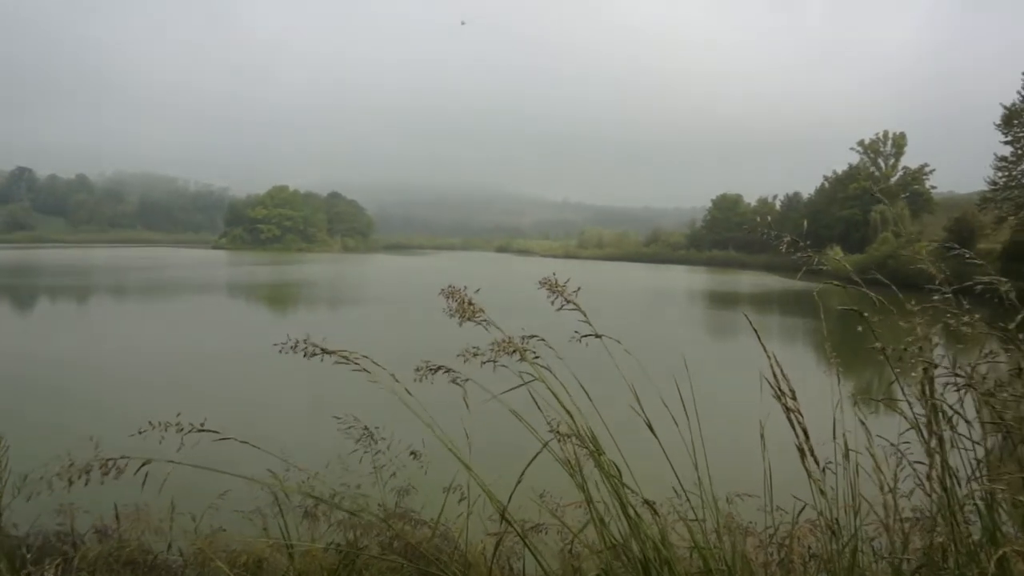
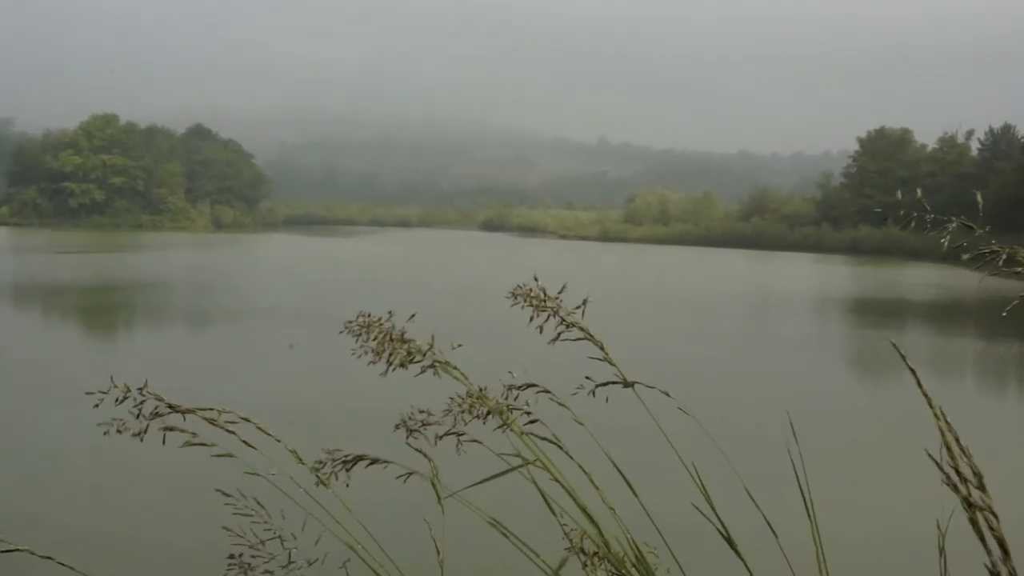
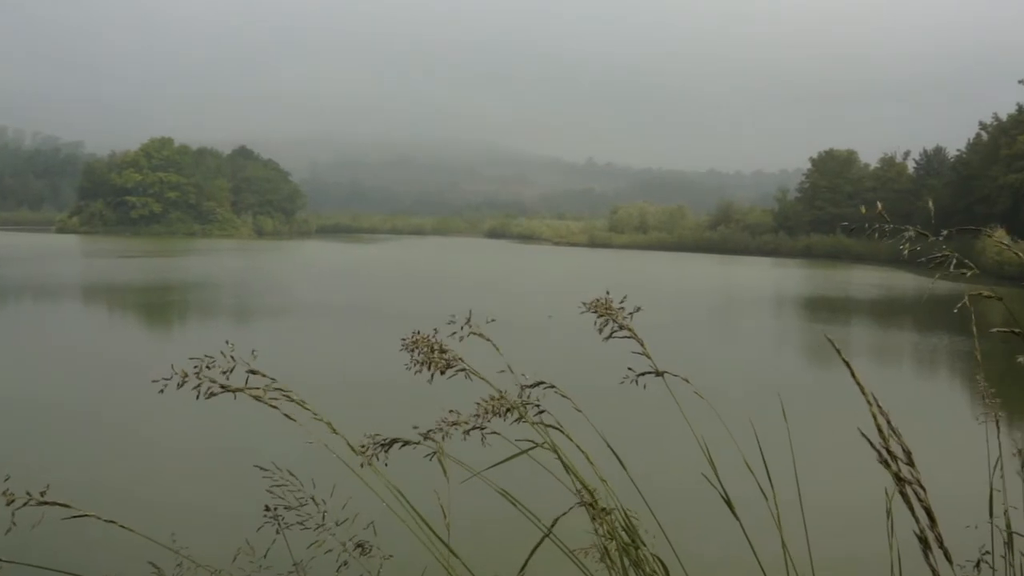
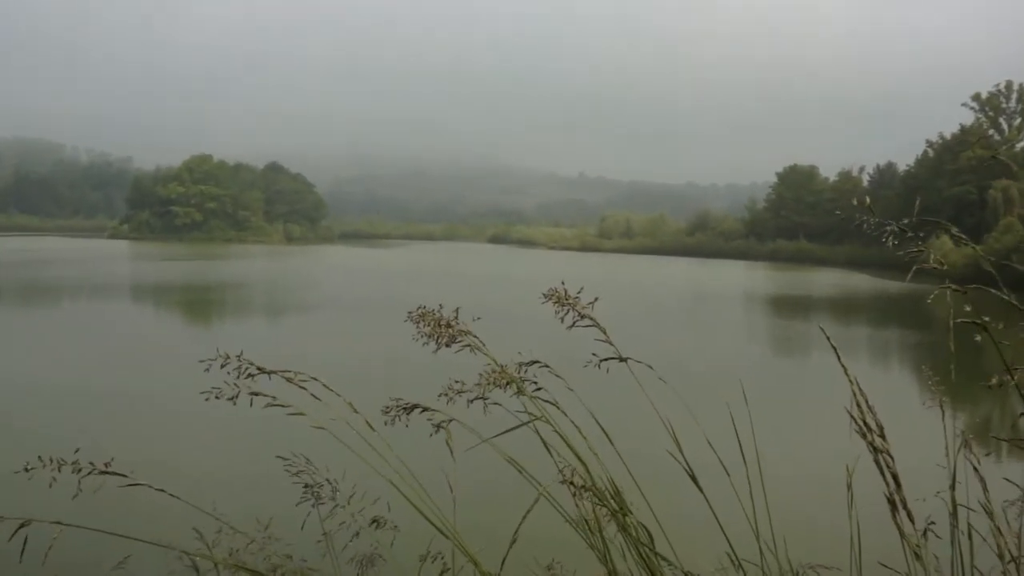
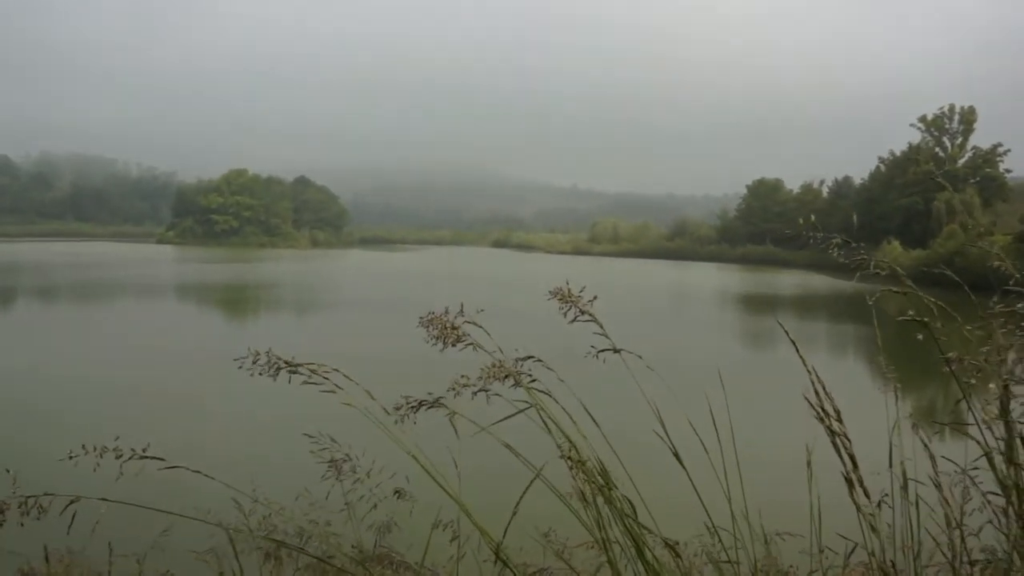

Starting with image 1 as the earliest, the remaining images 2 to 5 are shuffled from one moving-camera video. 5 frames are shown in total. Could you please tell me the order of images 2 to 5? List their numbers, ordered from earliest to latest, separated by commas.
5, 4, 3, 2
